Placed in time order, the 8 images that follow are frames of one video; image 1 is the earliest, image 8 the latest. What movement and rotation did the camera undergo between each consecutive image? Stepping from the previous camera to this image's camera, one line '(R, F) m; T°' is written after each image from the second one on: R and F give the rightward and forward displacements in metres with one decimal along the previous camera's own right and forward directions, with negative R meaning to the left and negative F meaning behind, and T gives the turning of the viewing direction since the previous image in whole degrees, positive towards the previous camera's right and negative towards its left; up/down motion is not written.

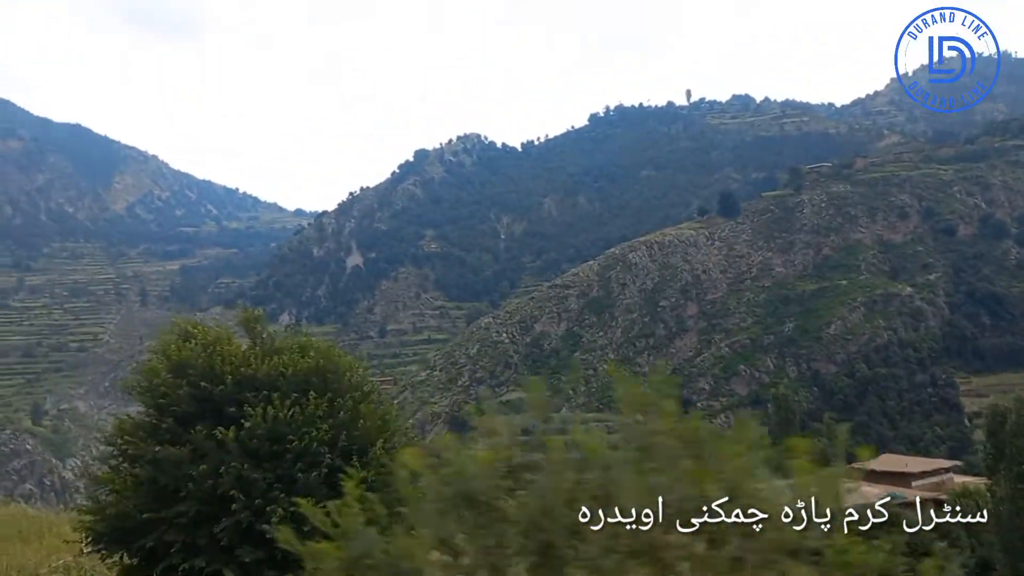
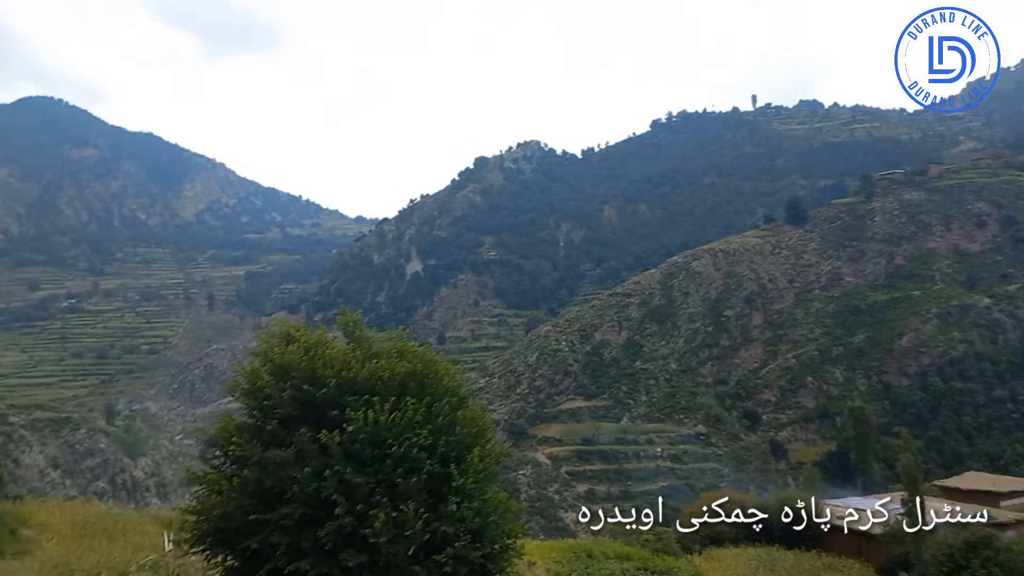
(-0.4, +0.1) m; -4°
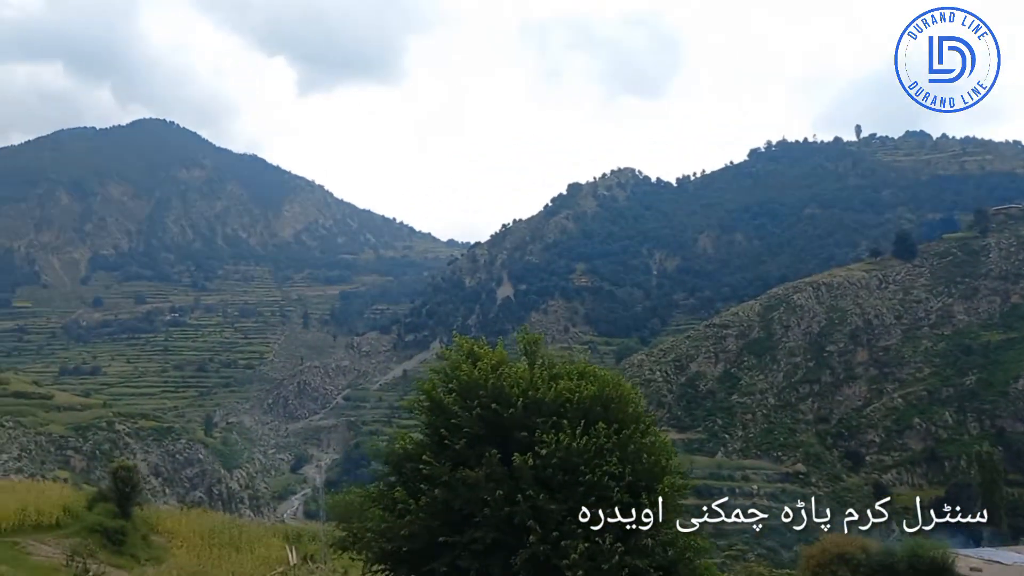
(-1.0, +0.2) m; -5°
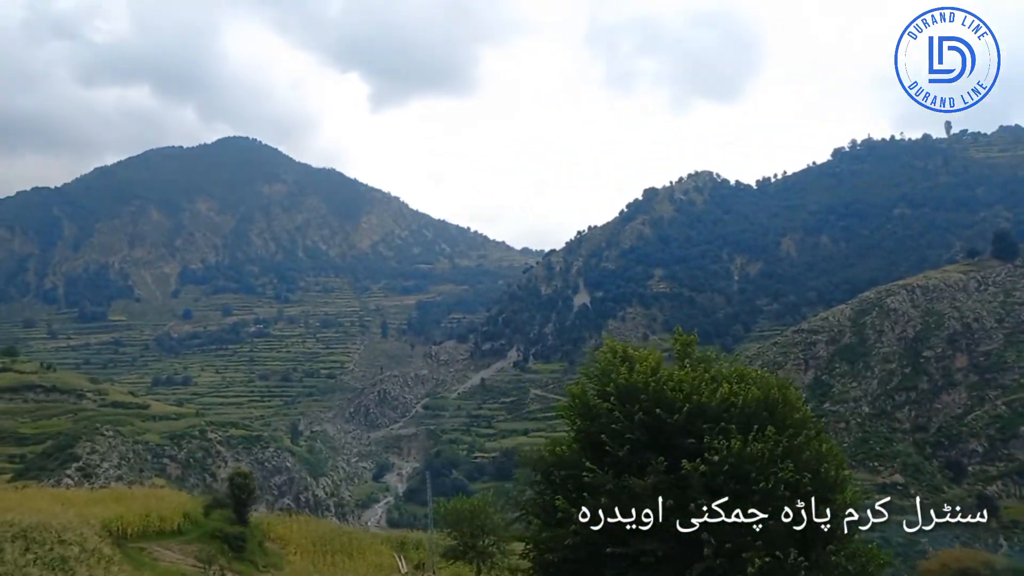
(-0.8, +0.2) m; -5°
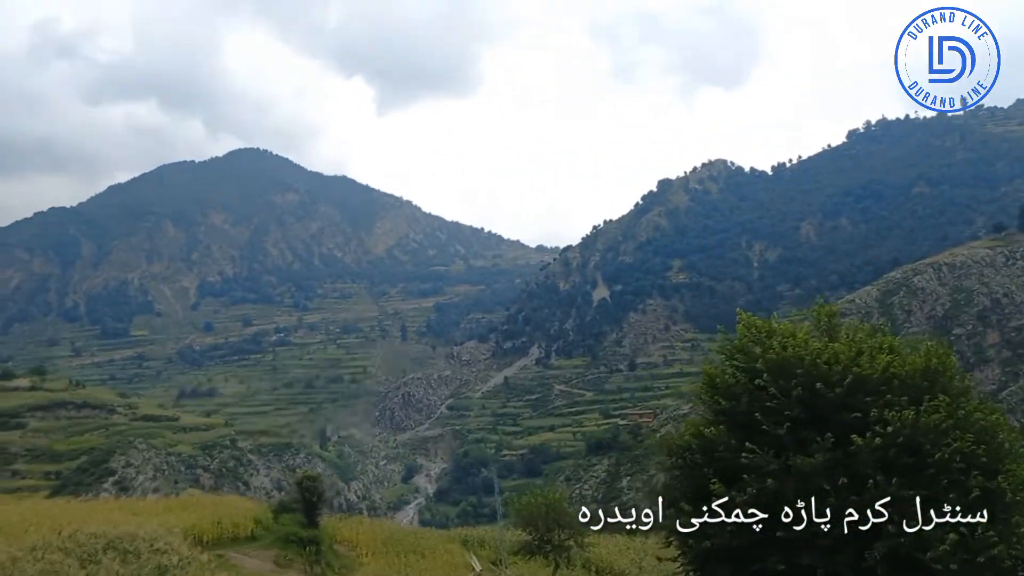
(-1.0, 0.0) m; -1°
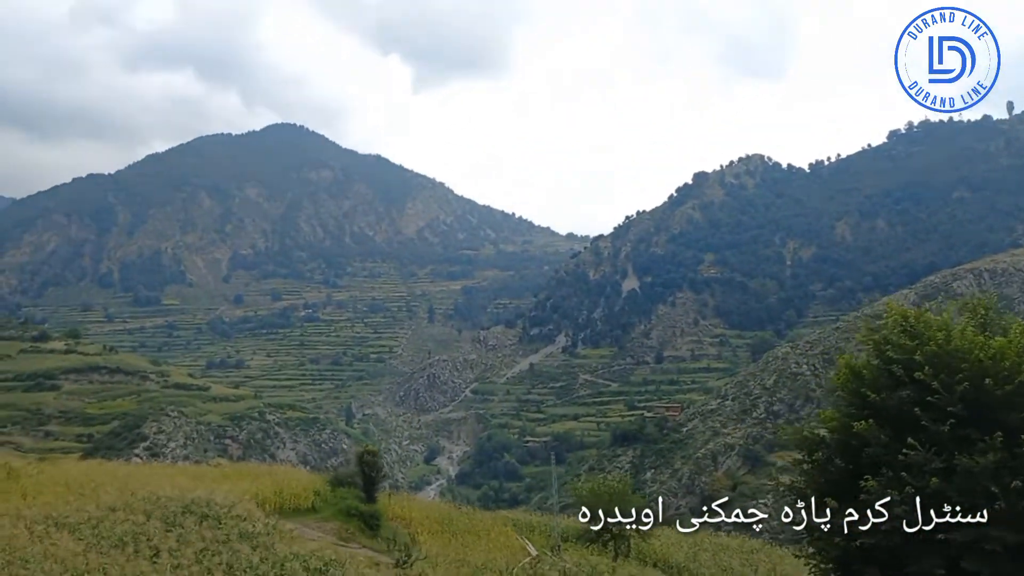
(-0.9, -0.1) m; -1°
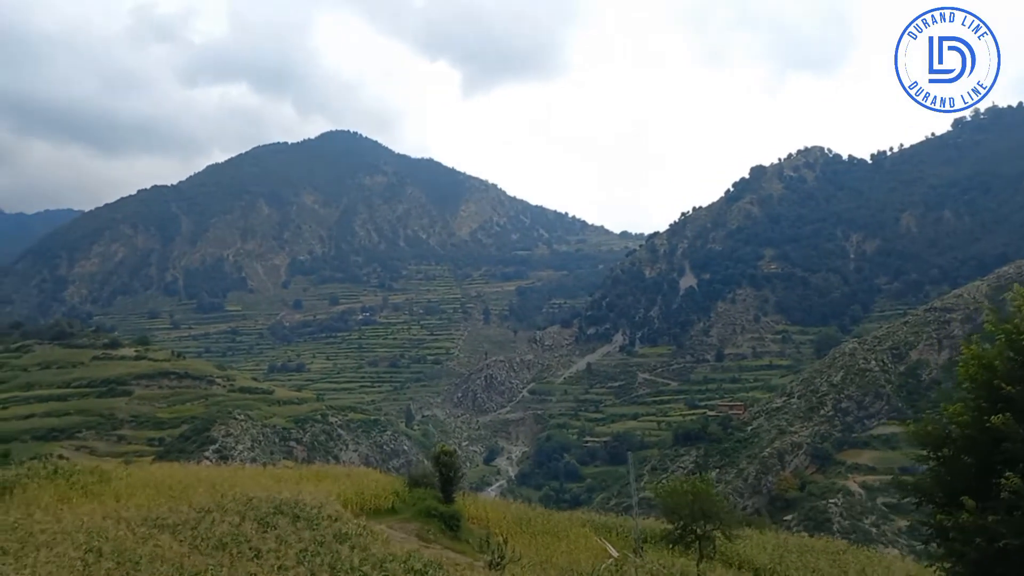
(-0.5, +0.1) m; -3°
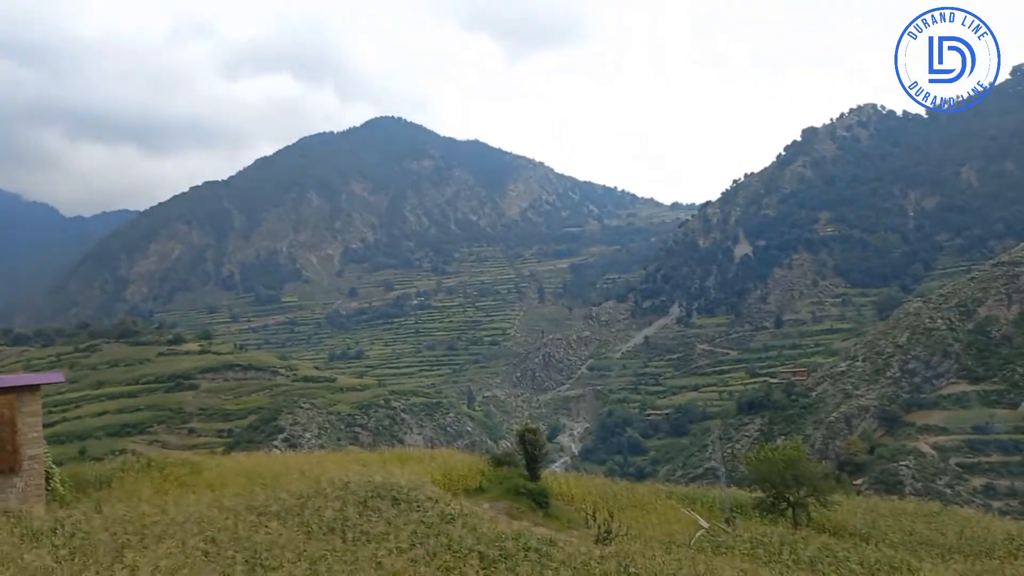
(-0.6, +0.1) m; -3°
